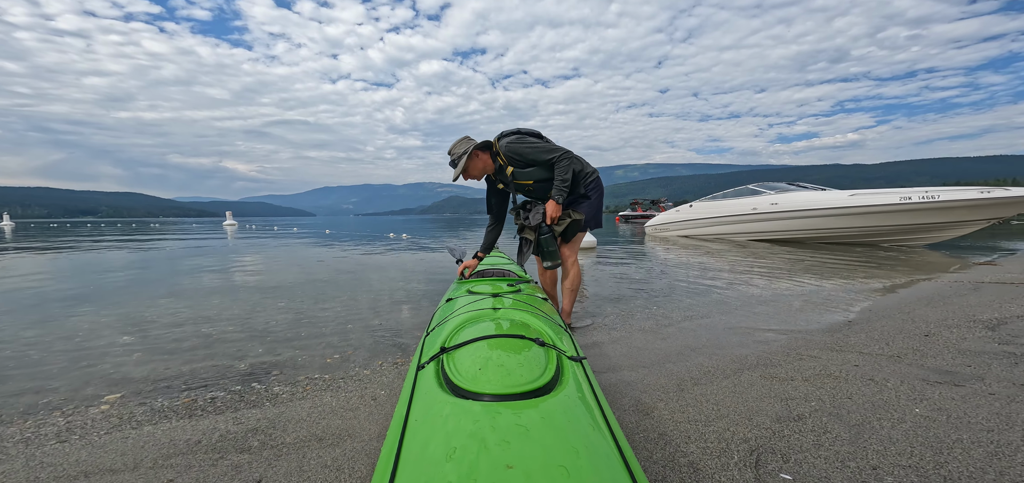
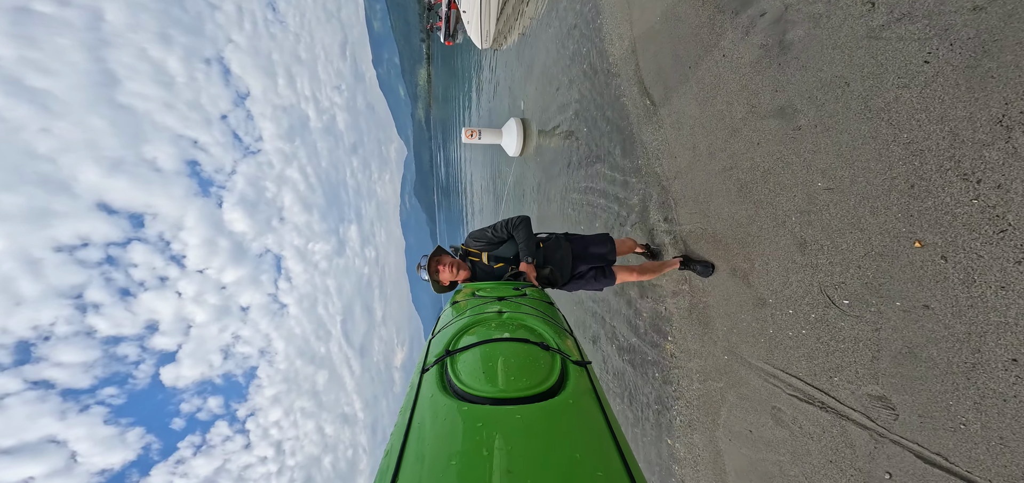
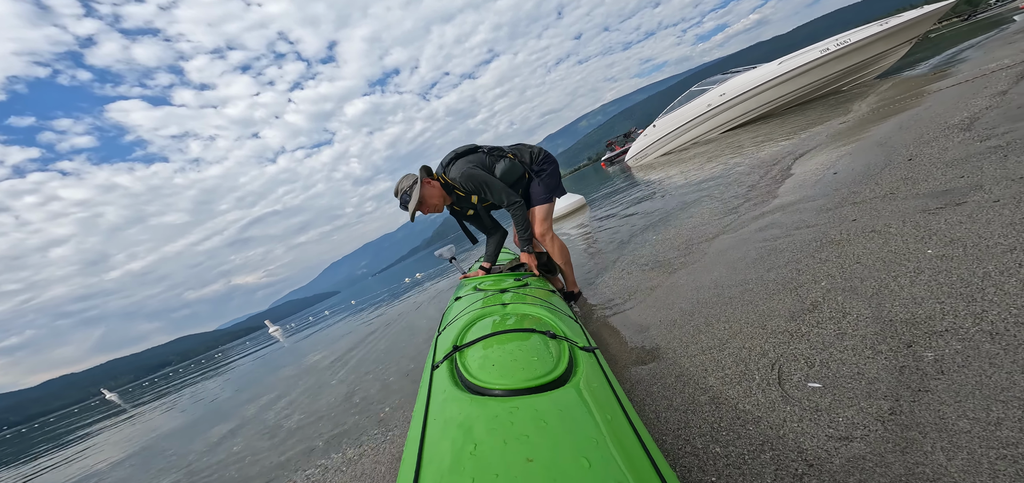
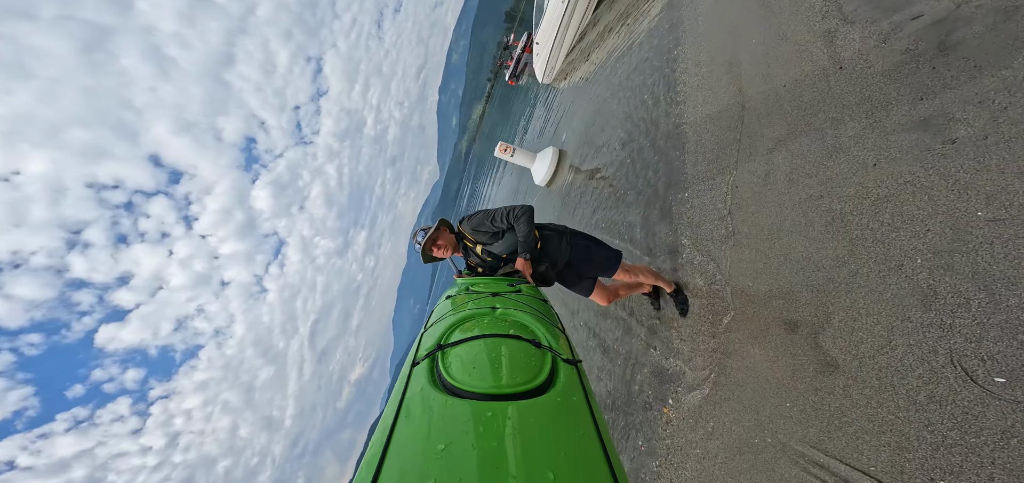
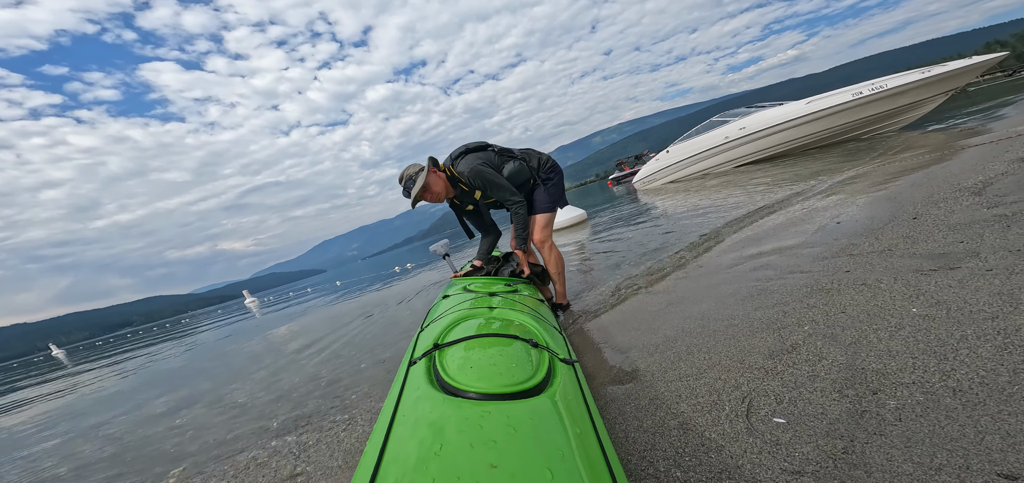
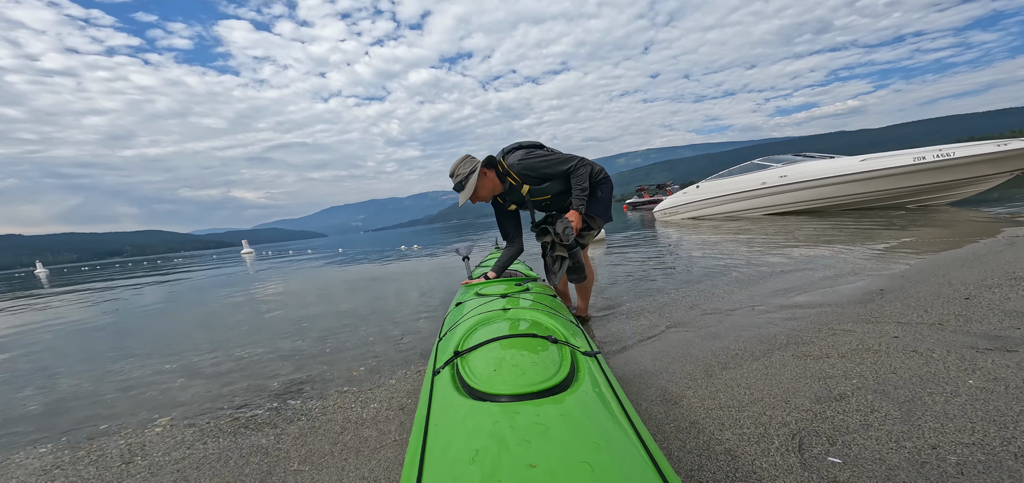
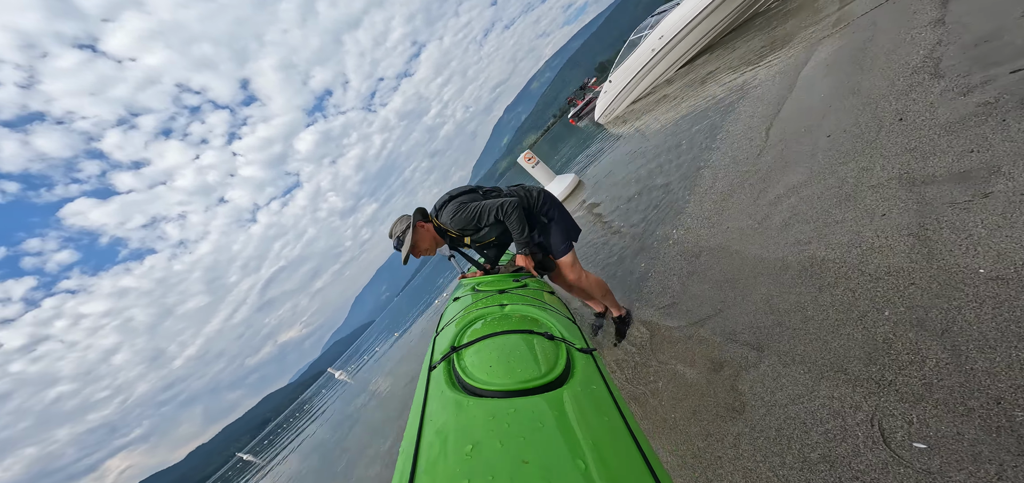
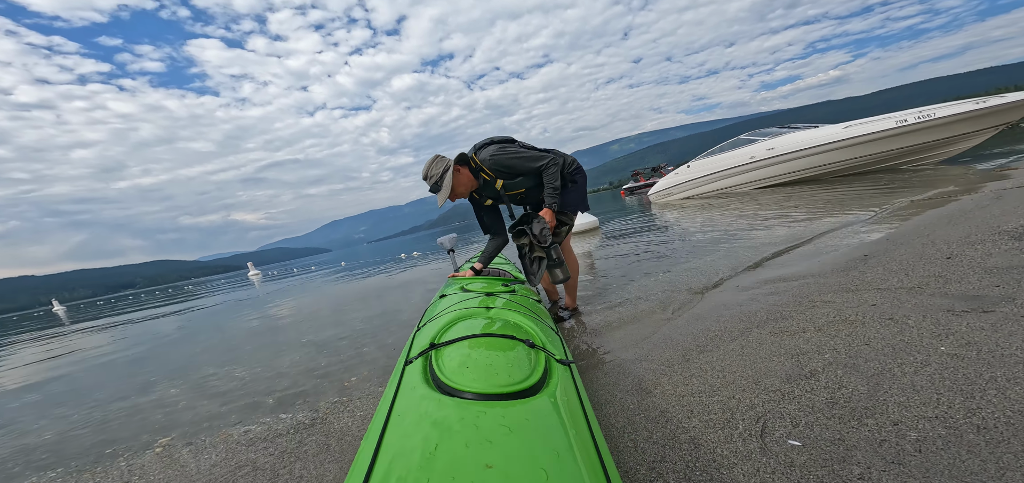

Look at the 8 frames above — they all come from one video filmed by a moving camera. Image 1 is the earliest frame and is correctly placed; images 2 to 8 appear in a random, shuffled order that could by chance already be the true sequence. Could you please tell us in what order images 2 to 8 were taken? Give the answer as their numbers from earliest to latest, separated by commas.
6, 8, 5, 3, 7, 4, 2
